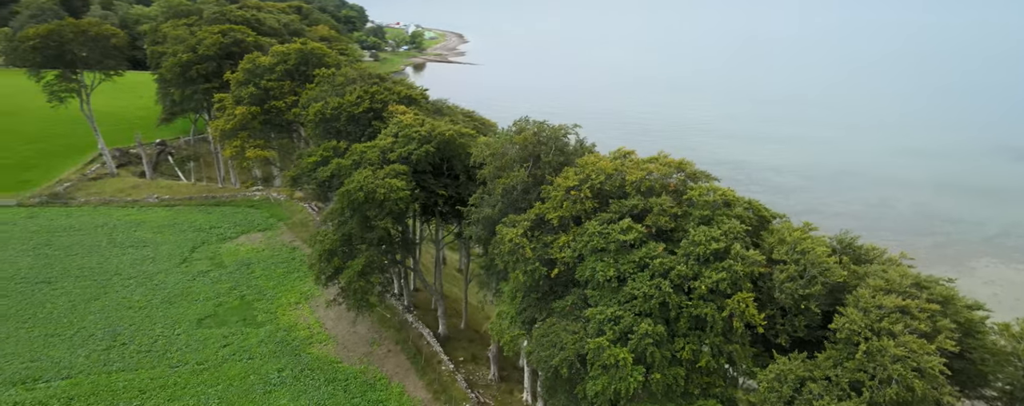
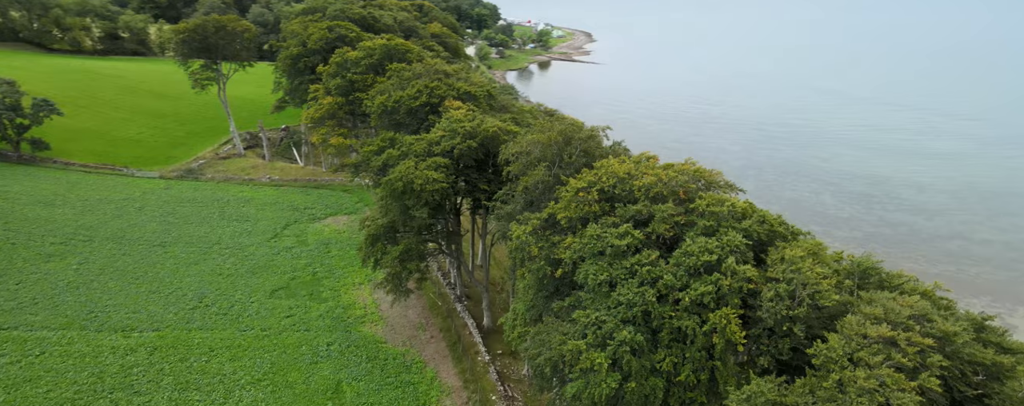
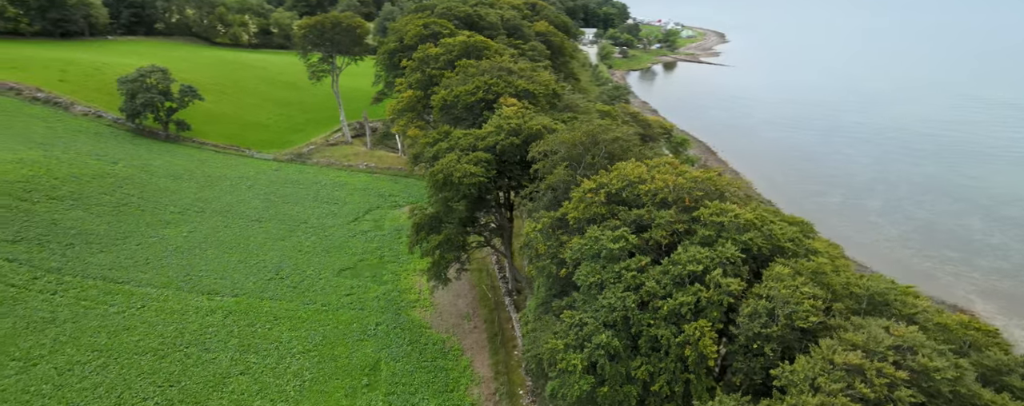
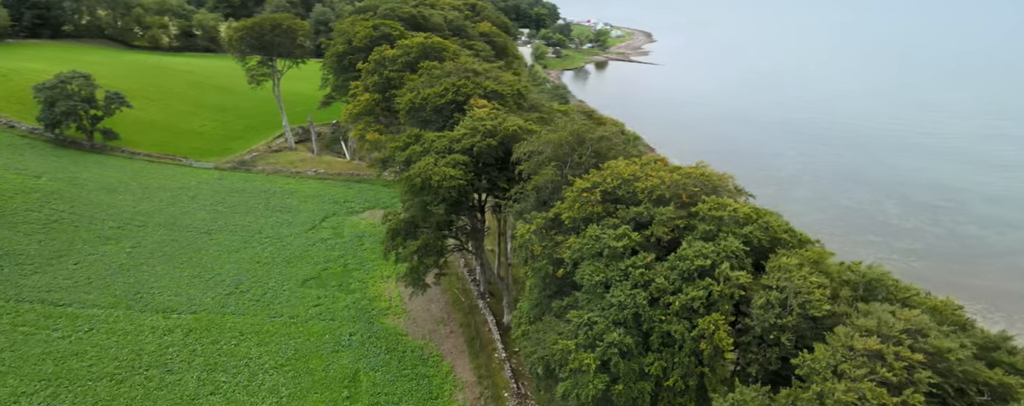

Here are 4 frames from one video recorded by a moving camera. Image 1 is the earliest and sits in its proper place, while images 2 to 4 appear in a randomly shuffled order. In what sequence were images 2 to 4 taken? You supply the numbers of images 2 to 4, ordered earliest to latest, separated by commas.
2, 4, 3
